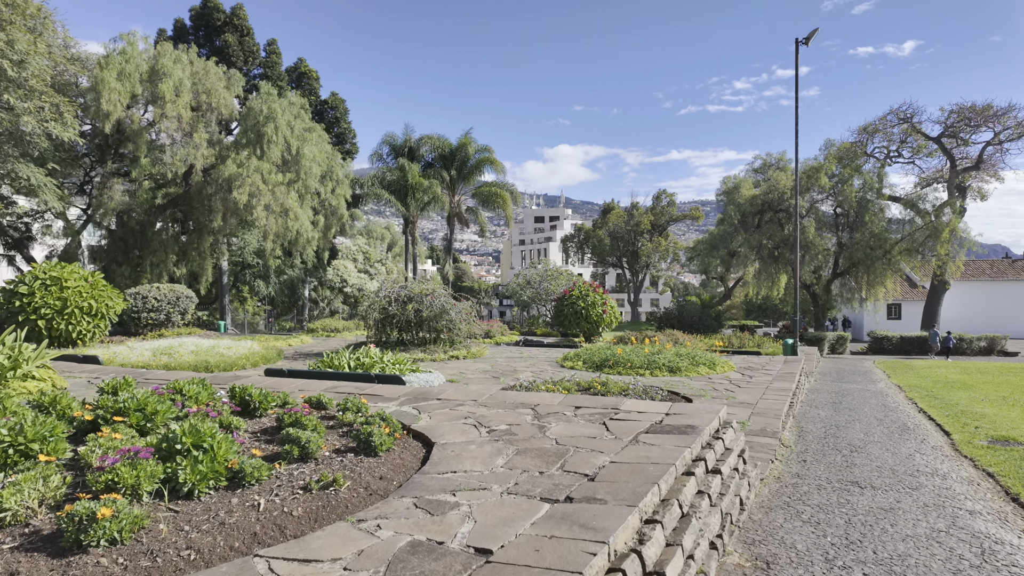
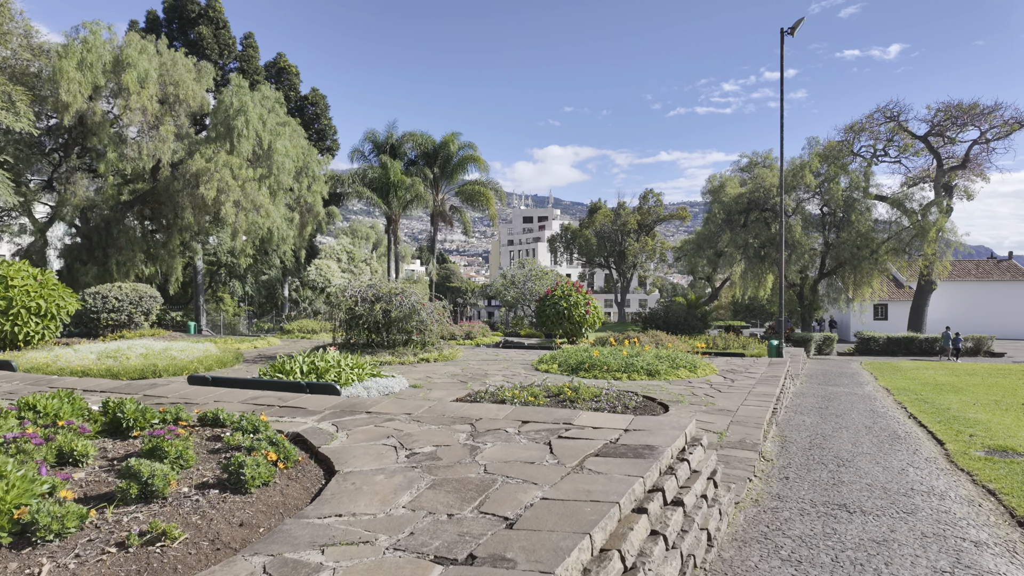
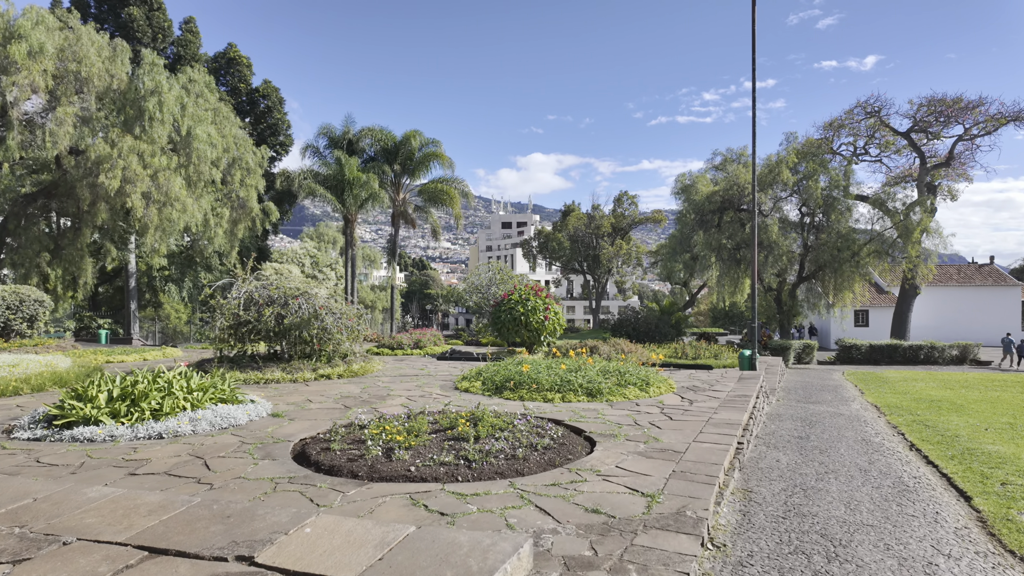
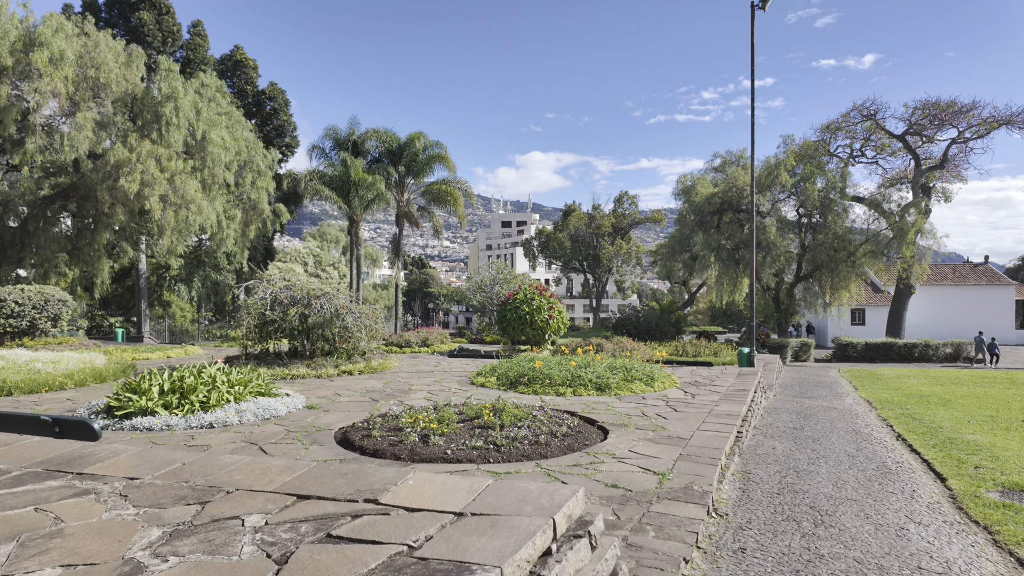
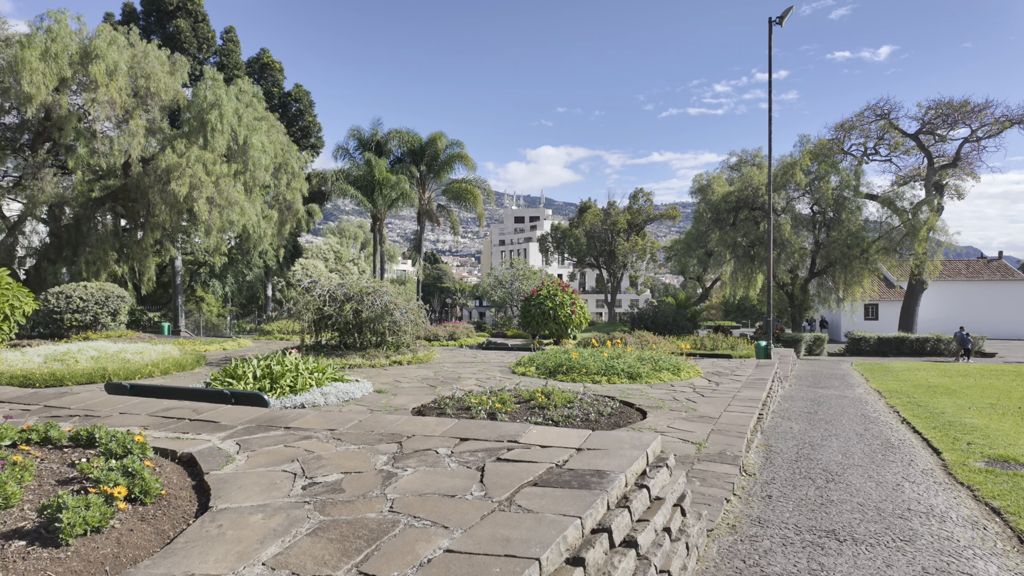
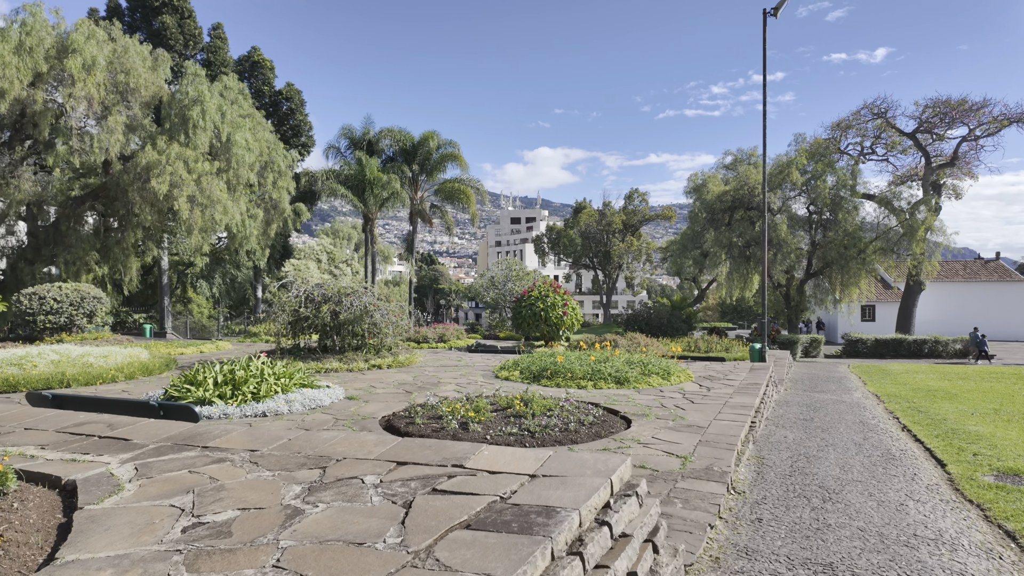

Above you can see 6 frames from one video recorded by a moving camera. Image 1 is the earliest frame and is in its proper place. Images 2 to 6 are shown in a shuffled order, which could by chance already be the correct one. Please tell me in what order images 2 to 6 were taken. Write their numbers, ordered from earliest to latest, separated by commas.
2, 5, 6, 4, 3
